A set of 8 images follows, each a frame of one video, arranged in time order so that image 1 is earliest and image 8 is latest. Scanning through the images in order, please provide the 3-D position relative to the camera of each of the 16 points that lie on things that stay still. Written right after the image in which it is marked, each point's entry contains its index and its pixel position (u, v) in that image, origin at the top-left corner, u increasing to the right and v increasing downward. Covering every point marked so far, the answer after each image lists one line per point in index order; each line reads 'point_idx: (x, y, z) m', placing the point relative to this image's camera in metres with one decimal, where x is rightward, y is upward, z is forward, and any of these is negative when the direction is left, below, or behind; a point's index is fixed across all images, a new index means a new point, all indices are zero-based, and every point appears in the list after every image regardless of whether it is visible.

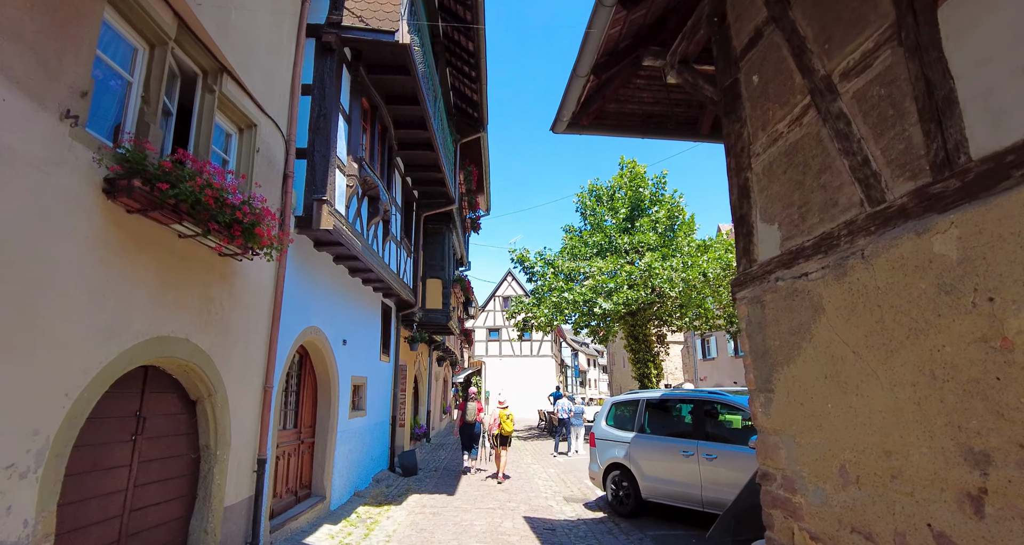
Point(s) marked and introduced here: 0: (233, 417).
0: (-2.5, -1.3, +4.7) m
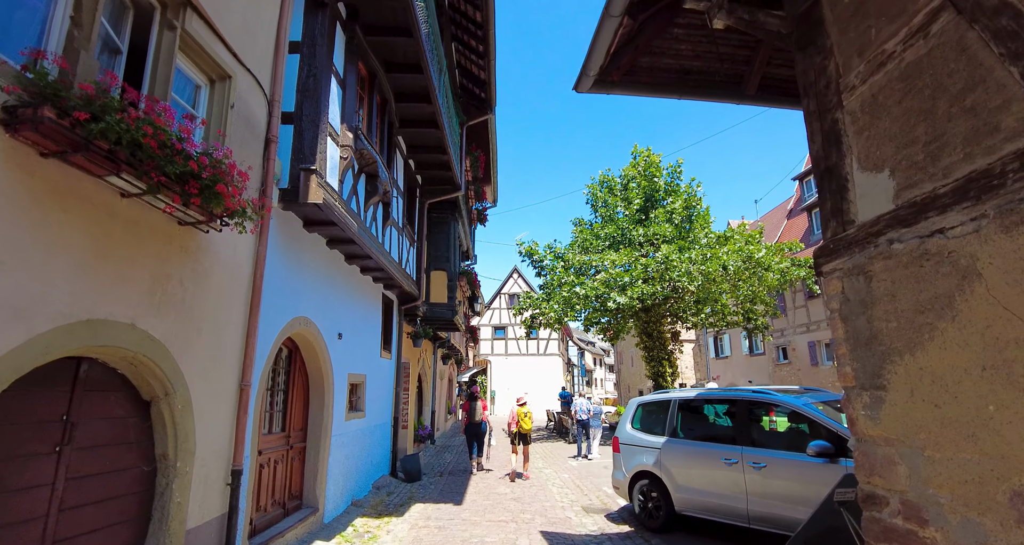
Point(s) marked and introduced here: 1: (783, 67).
0: (-2.3, -1.1, +3.9) m
1: (+2.7, +2.1, +5.4) m
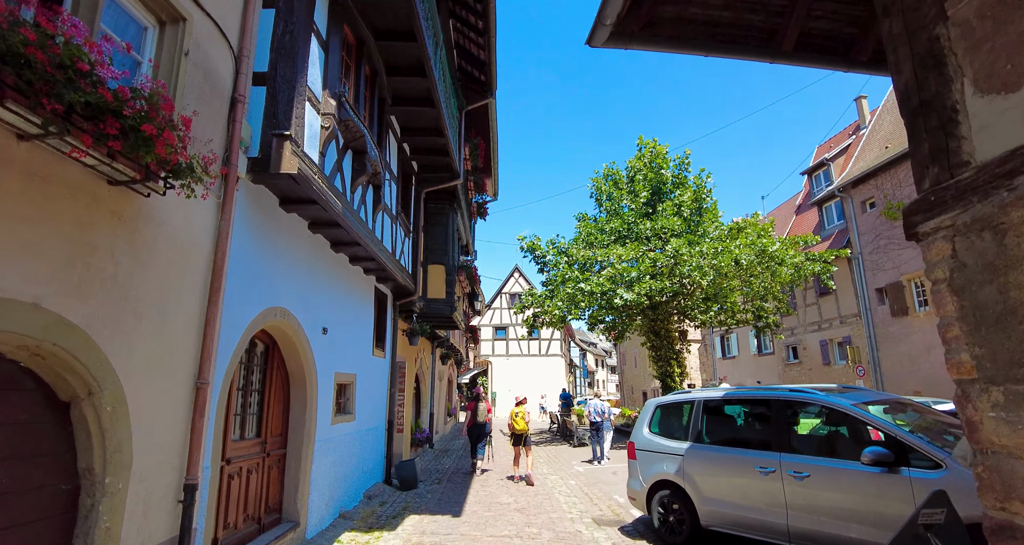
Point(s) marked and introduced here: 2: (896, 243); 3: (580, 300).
0: (-2.3, -0.9, +3.2) m
1: (+2.8, +2.3, +4.7) m
2: (+12.4, +1.0, +17.0) m
3: (+2.1, -0.8, +15.9) m
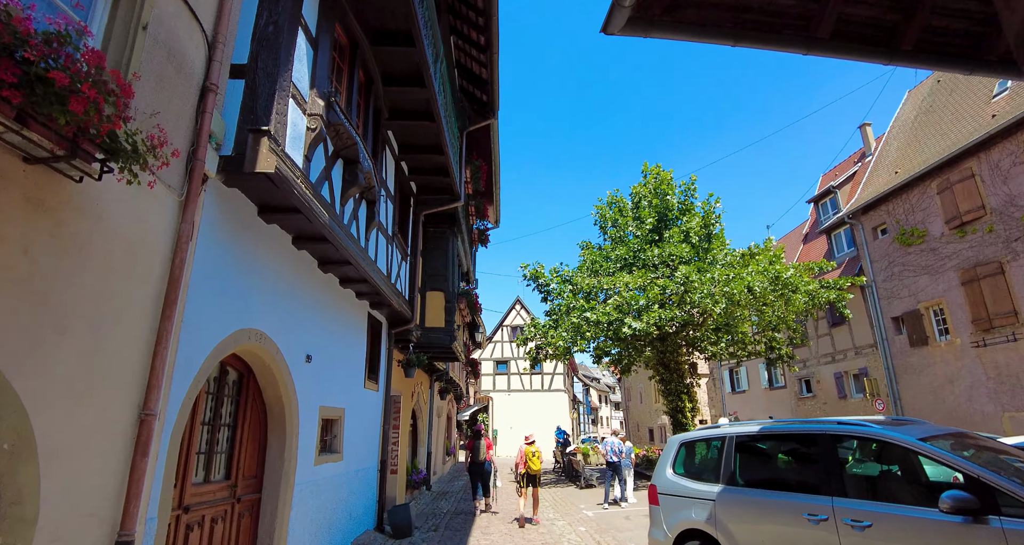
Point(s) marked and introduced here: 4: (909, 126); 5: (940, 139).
0: (-2.2, -0.9, +2.5) m
1: (+2.8, +2.2, +4.2) m
2: (+12.4, +0.1, +16.4) m
3: (+2.1, -1.7, +15.2) m
4: (+14.2, +5.2, +18.8) m
5: (+13.4, +4.2, +16.5) m
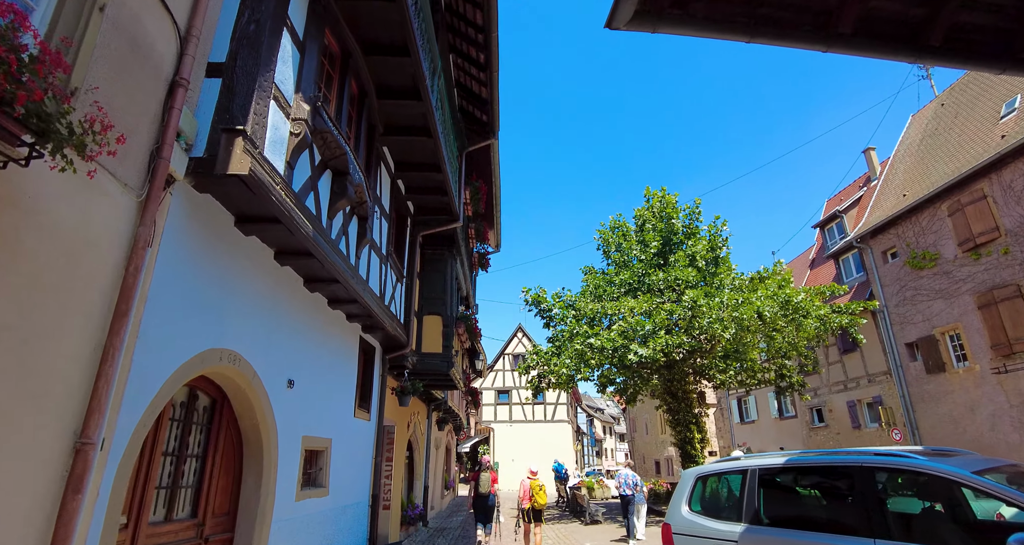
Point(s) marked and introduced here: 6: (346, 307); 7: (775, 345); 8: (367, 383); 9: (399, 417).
0: (-2.2, -0.9, +2.1) m
1: (+2.8, +2.1, +3.9) m
2: (+12.5, -0.7, +15.9) m
3: (+2.2, -2.4, +14.7) m
4: (+14.3, +4.3, +18.6) m
5: (+13.4, +3.4, +16.2) m
6: (-2.1, -0.4, +6.7) m
7: (+7.1, -2.0, +14.1) m
8: (-2.3, -1.7, +8.3) m
9: (-2.2, -2.9, +10.5) m
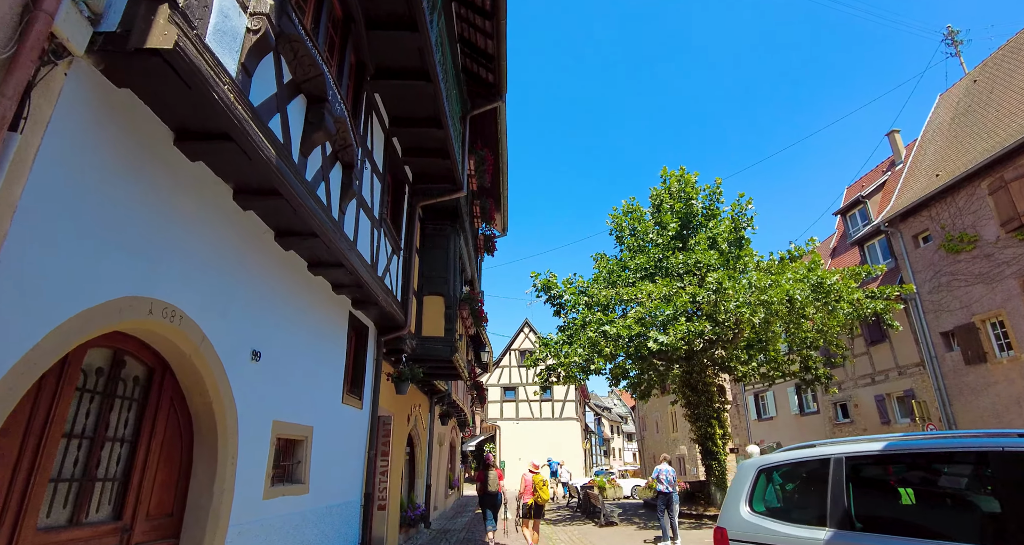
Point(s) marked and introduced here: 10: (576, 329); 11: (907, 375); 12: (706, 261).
0: (-2.1, -0.5, +1.1) m
1: (+2.9, +2.5, +2.9) m
2: (+12.7, -0.2, +14.9) m
3: (+2.4, -1.9, +13.7) m
4: (+14.5, +4.8, +17.5) m
5: (+13.7, +3.9, +15.1) m
6: (-2.0, 0.0, +5.8) m
7: (+7.3, -1.5, +13.0) m
8: (-2.1, -1.3, +7.3) m
9: (-2.1, -2.4, +9.5) m
10: (+1.8, -1.6, +14.5) m
11: (+12.5, -3.2, +16.7) m
12: (+5.1, +0.2, +13.8) m
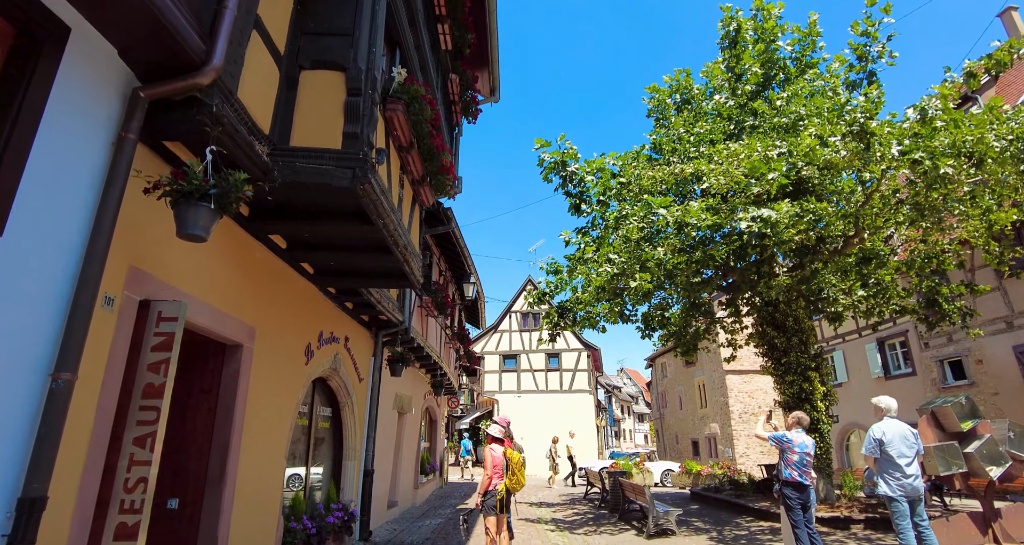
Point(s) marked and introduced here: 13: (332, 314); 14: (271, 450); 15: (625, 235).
0: (-2.4, +1.4, -3.8) m
1: (+2.7, +4.5, -2.2) m
2: (+12.6, +2.1, +9.8) m
3: (+2.3, +0.3, +8.7) m
4: (+14.3, +7.2, +12.3) m
5: (+13.5, +6.2, +9.9) m
6: (-2.2, +2.0, +0.8) m
7: (+7.1, +0.7, +8.0) m
8: (-2.3, +0.7, +2.4) m
9: (-2.2, -0.3, +4.6) m
10: (+1.6, +0.7, +9.6) m
11: (+12.4, -0.9, +11.7) m
12: (+4.9, +2.5, +8.8) m
13: (-2.3, -0.5, +6.6) m
14: (-2.3, -1.7, +5.0) m
15: (+1.8, +0.5, +8.9) m
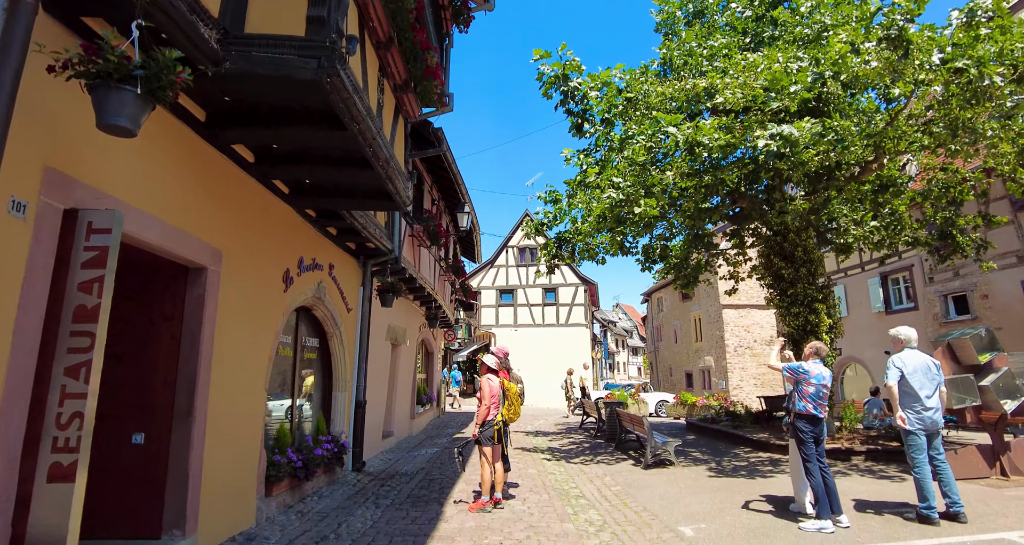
0: (-2.3, +1.0, -4.5) m
1: (+2.7, +4.3, -3.2) m
2: (+12.5, +3.3, +9.0) m
3: (+2.2, +1.4, +8.2) m
4: (+14.3, +8.7, +10.9) m
5: (+13.5, +7.4, +8.7) m
6: (-2.2, +2.2, 0.0) m
7: (+7.1, +1.8, +7.4) m
8: (-2.3, +1.1, +1.7) m
9: (-2.2, +0.3, +4.1) m
10: (+1.6, +1.9, +8.9) m
11: (+12.4, +0.6, +11.2) m
12: (+4.9, +3.6, +7.9) m
13: (-2.3, +0.4, +6.1) m
14: (-2.3, -1.0, +4.7) m
15: (+1.8, +1.7, +8.3) m
